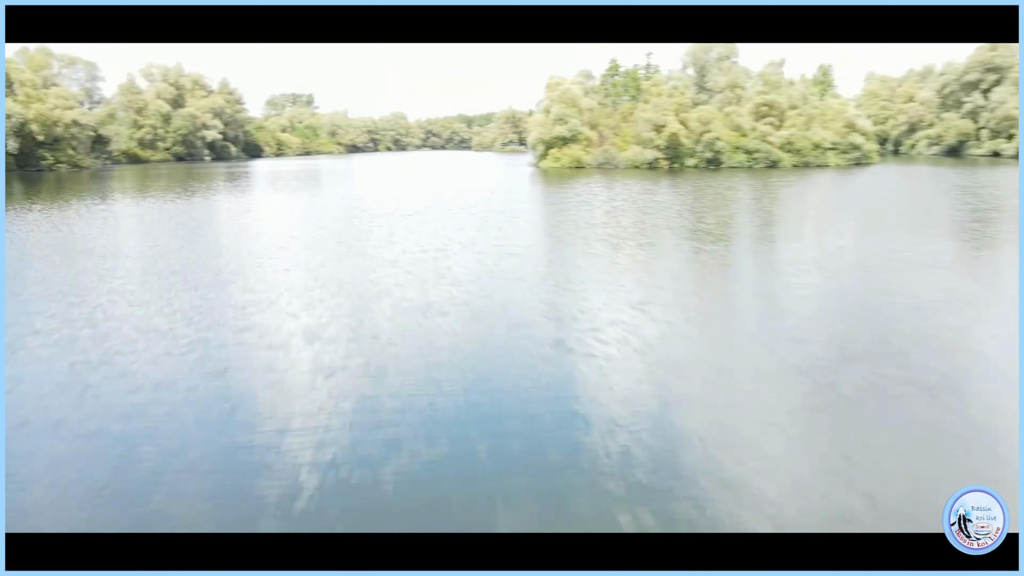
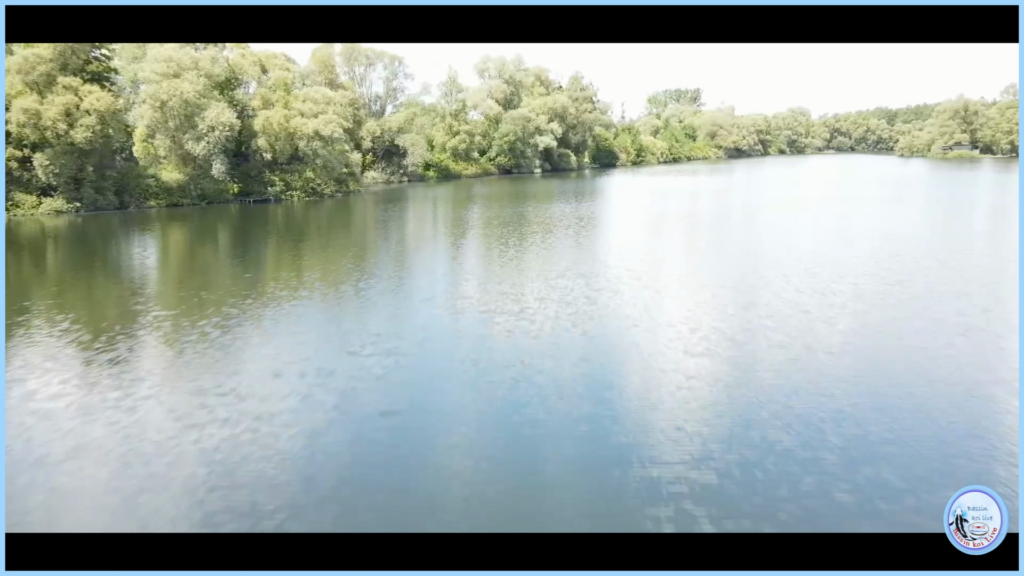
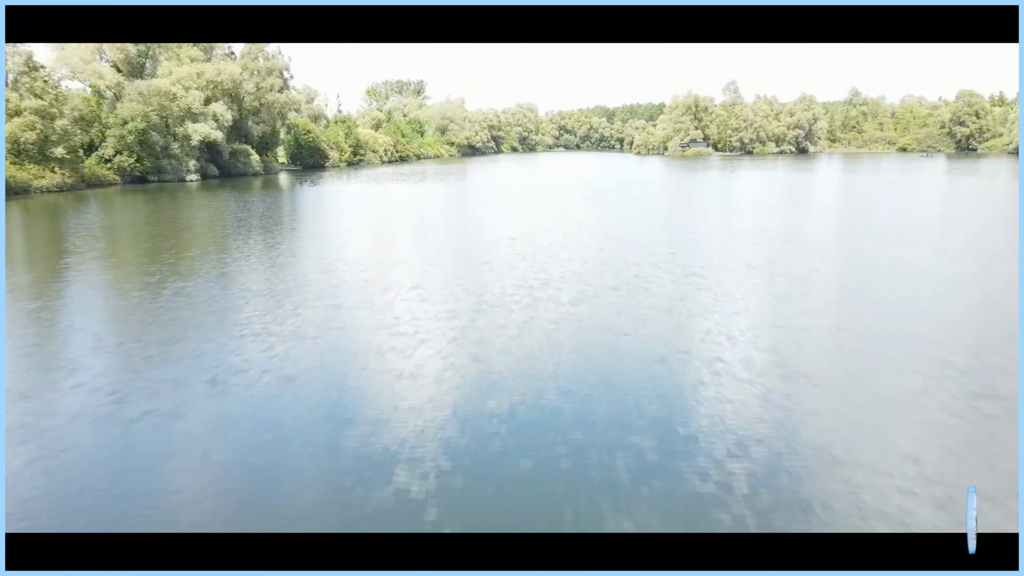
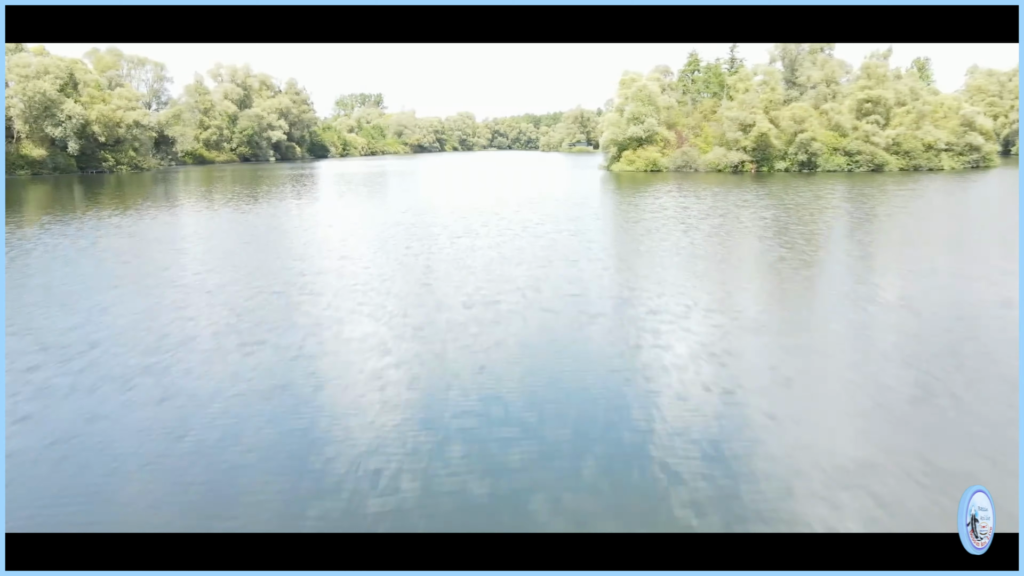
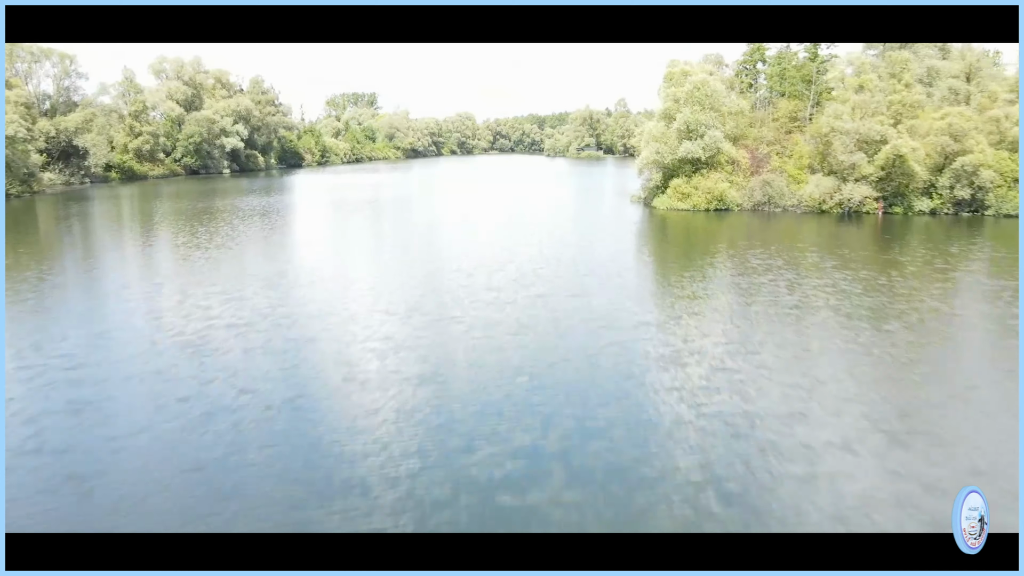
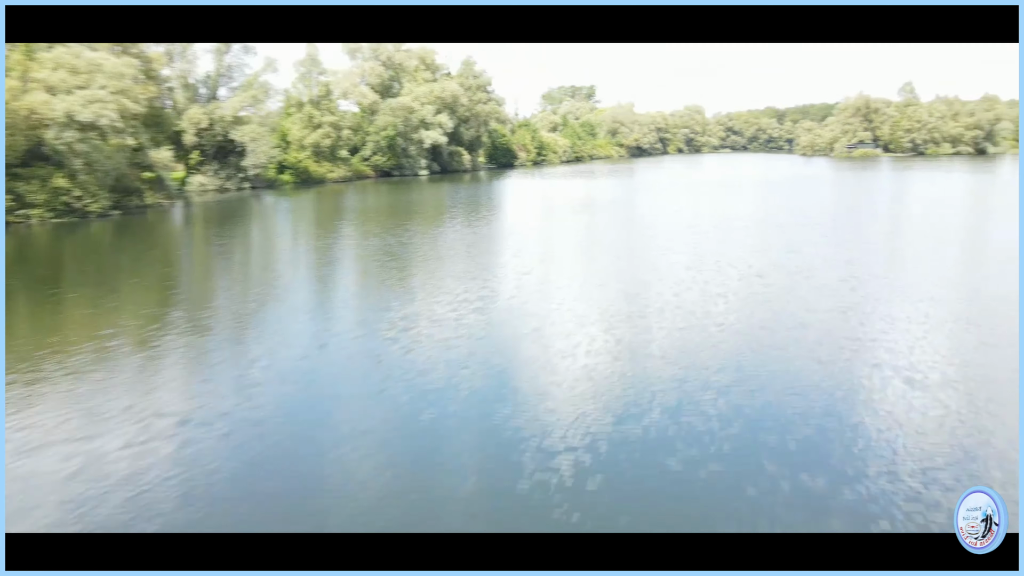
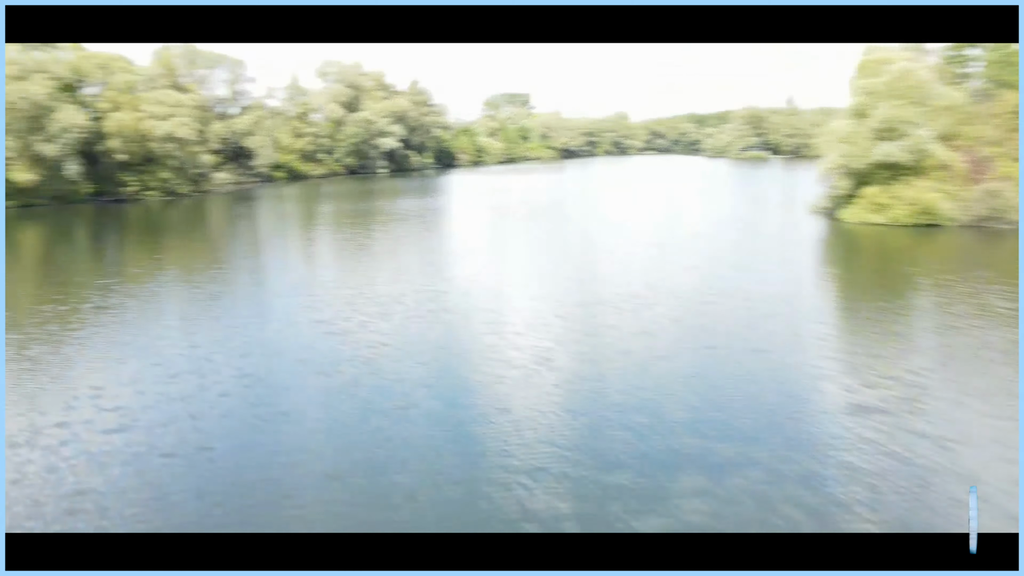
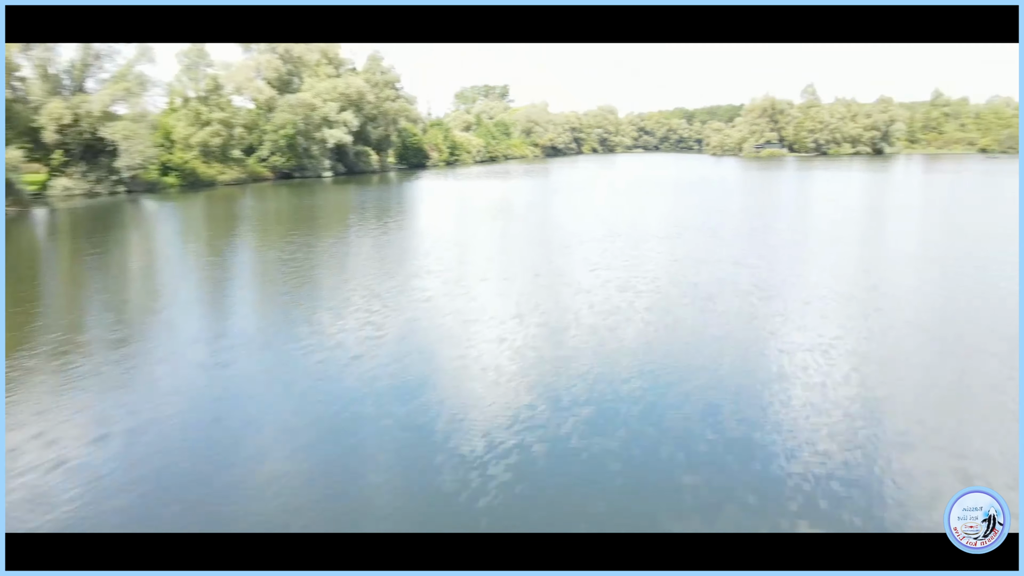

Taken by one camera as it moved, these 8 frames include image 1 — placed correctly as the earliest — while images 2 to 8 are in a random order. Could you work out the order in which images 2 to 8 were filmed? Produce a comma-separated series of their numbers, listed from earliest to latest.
4, 5, 7, 2, 6, 8, 3
